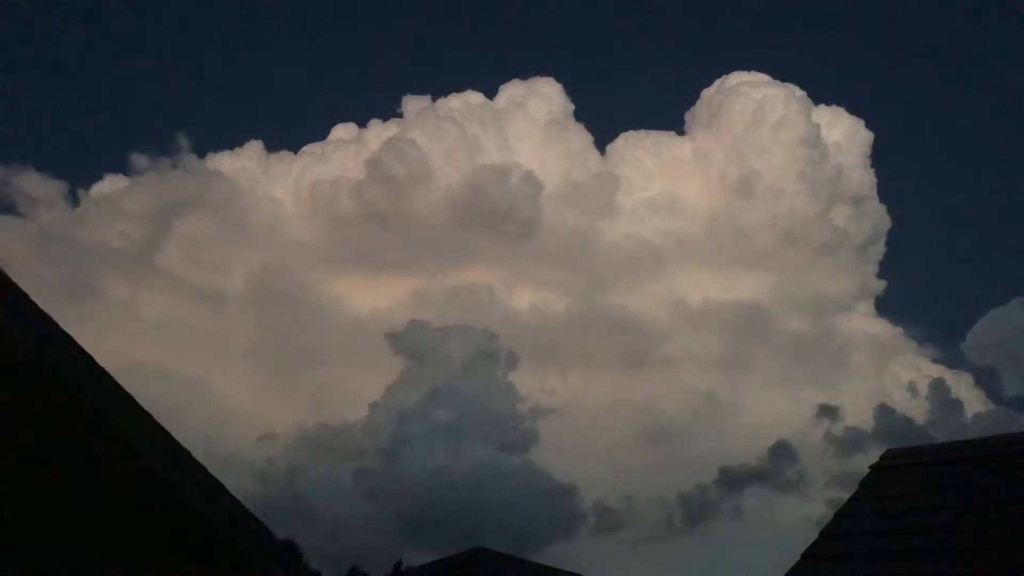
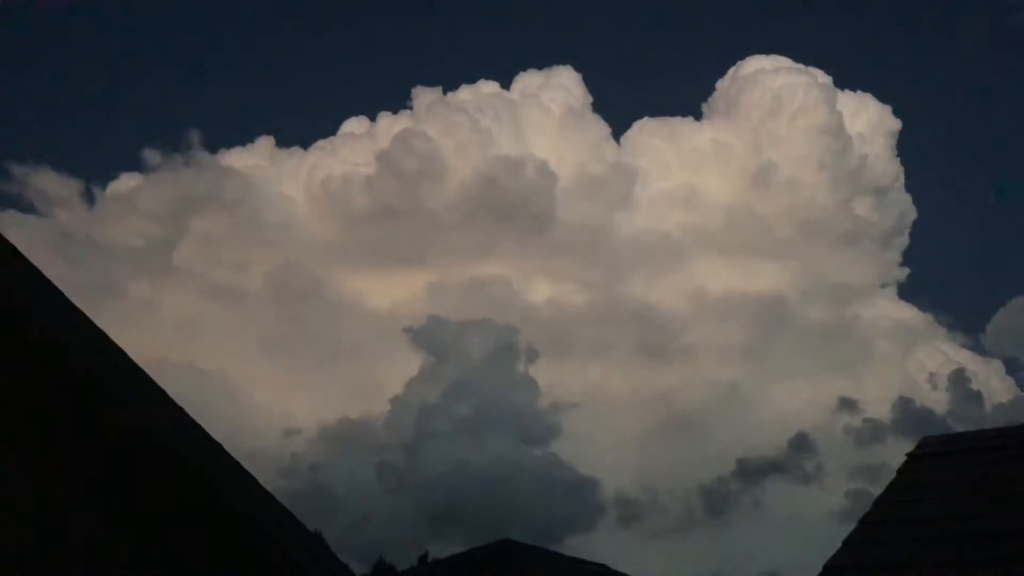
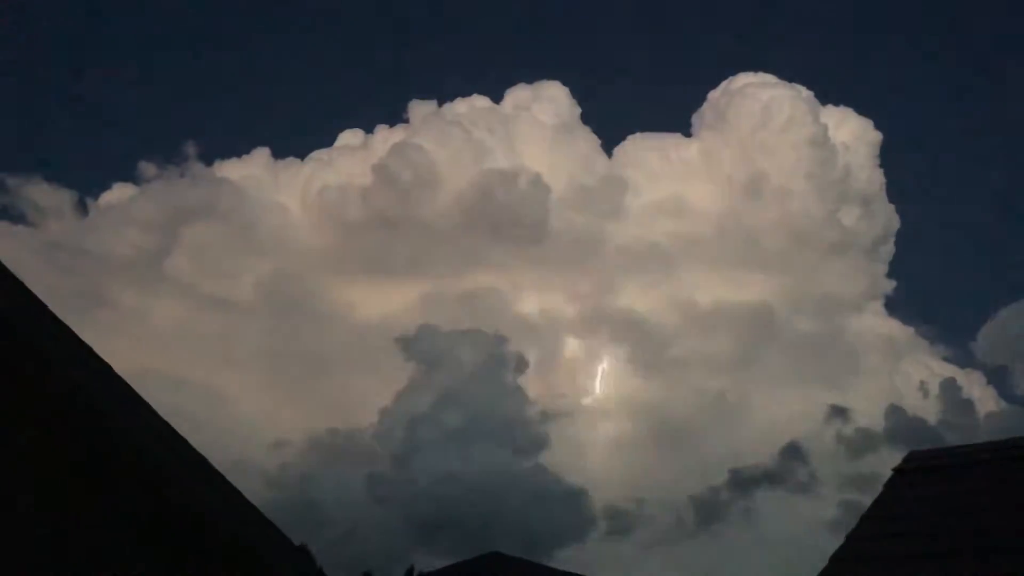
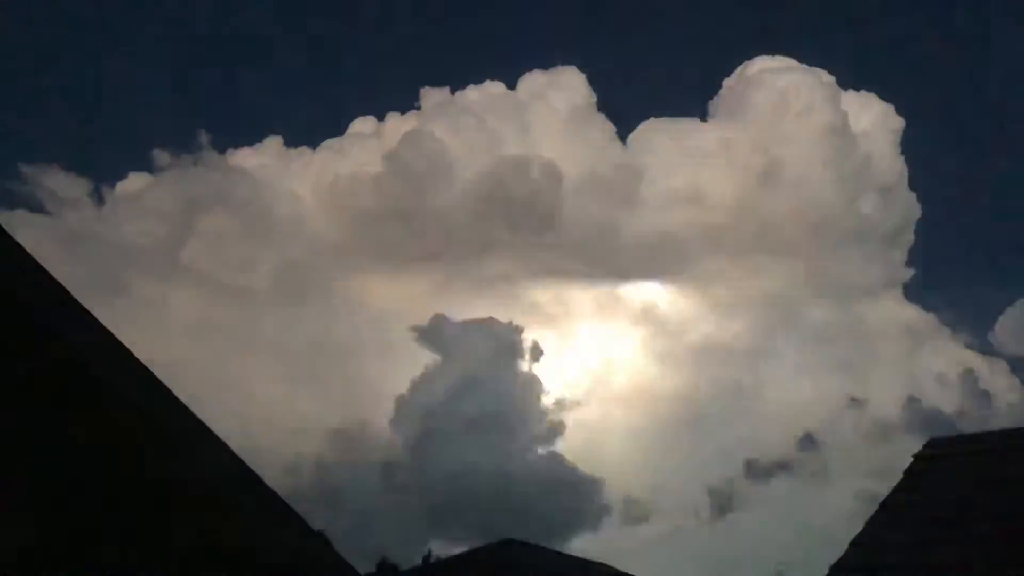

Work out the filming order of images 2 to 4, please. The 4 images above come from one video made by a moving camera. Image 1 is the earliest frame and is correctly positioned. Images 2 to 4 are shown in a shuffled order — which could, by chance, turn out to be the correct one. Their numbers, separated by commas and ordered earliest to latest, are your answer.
3, 4, 2
